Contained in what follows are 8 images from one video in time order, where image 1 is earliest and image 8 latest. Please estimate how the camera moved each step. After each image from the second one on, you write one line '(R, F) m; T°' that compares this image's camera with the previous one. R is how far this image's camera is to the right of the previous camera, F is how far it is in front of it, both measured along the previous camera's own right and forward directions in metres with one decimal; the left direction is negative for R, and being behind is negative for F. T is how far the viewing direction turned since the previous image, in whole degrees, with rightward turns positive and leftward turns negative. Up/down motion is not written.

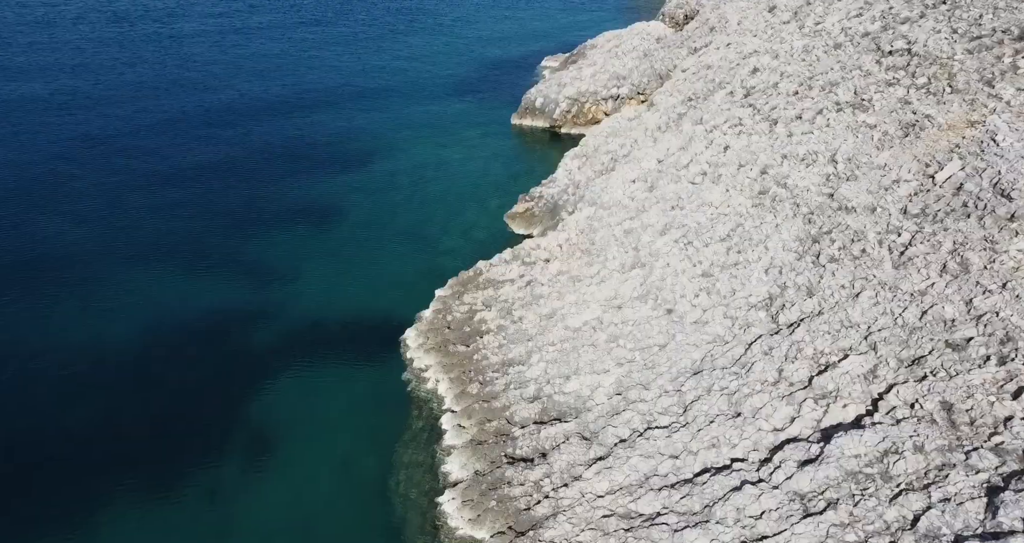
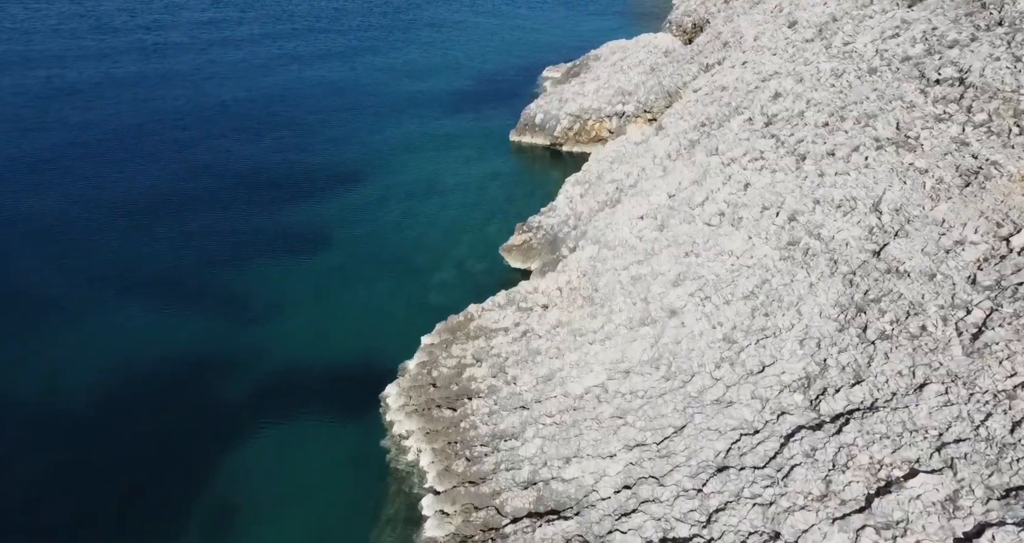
(+0.2, +3.1) m; 0°
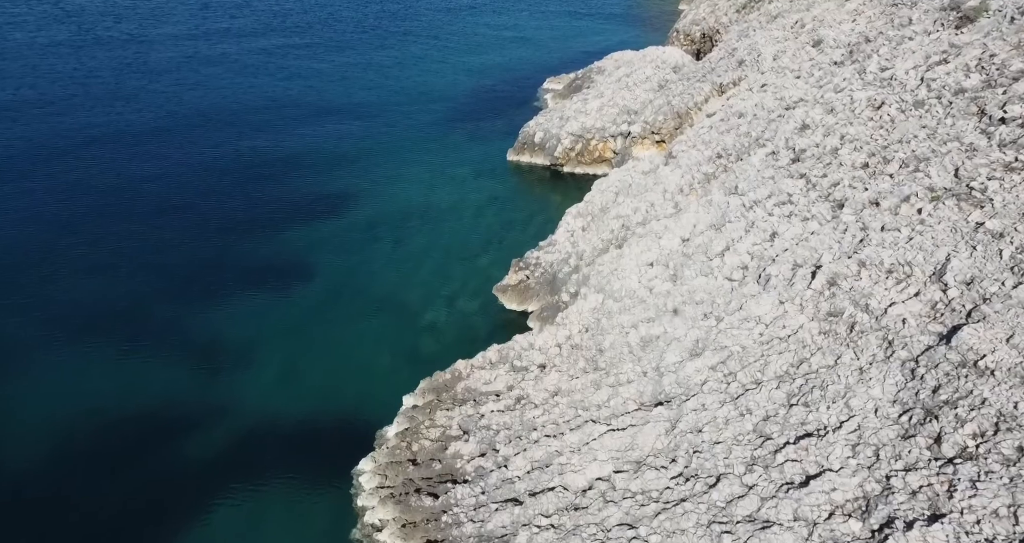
(+0.2, +3.3) m; 0°
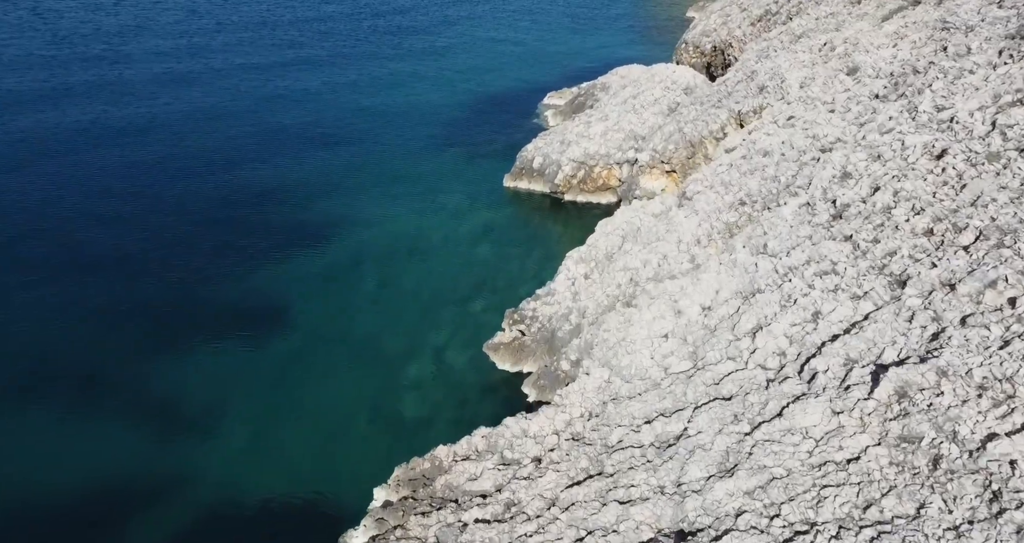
(+0.2, +3.8) m; 0°
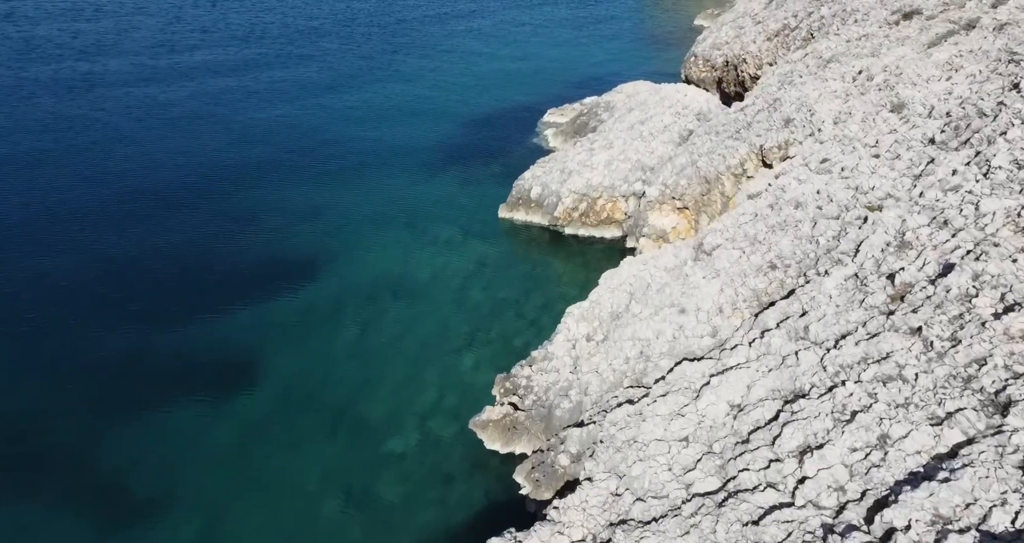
(+0.2, +3.9) m; 0°
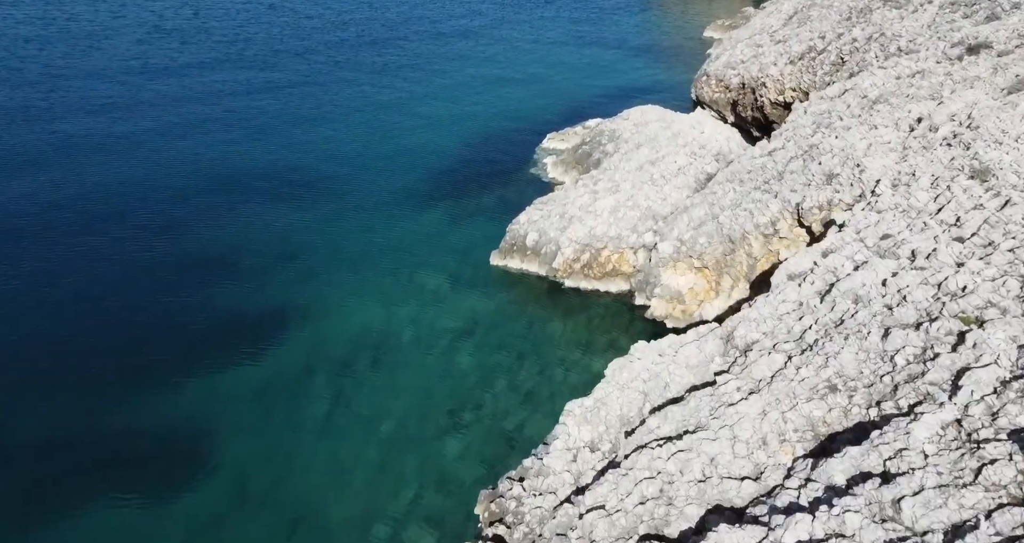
(+0.3, +5.0) m; 0°
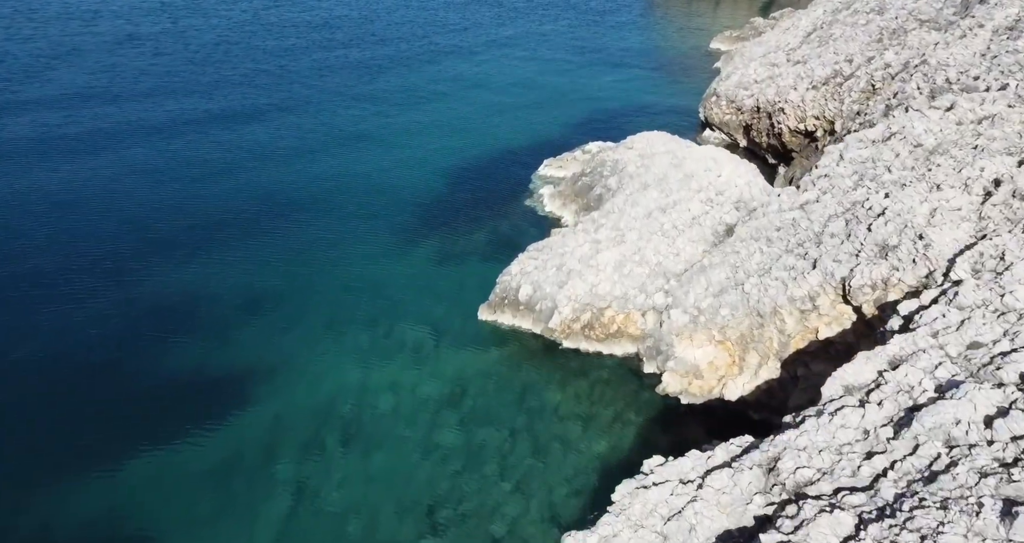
(+0.2, +4.7) m; 0°
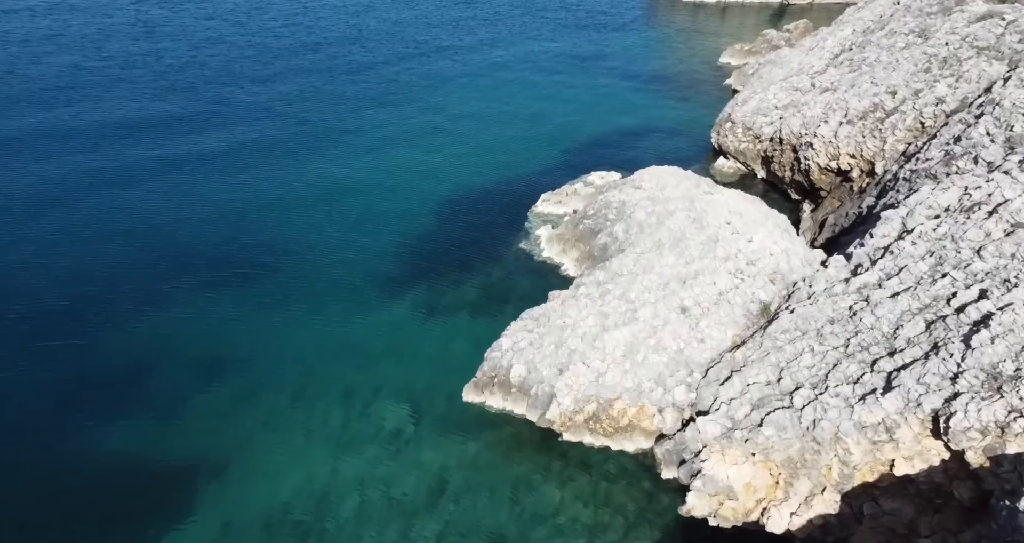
(+0.2, +5.5) m; 0°
